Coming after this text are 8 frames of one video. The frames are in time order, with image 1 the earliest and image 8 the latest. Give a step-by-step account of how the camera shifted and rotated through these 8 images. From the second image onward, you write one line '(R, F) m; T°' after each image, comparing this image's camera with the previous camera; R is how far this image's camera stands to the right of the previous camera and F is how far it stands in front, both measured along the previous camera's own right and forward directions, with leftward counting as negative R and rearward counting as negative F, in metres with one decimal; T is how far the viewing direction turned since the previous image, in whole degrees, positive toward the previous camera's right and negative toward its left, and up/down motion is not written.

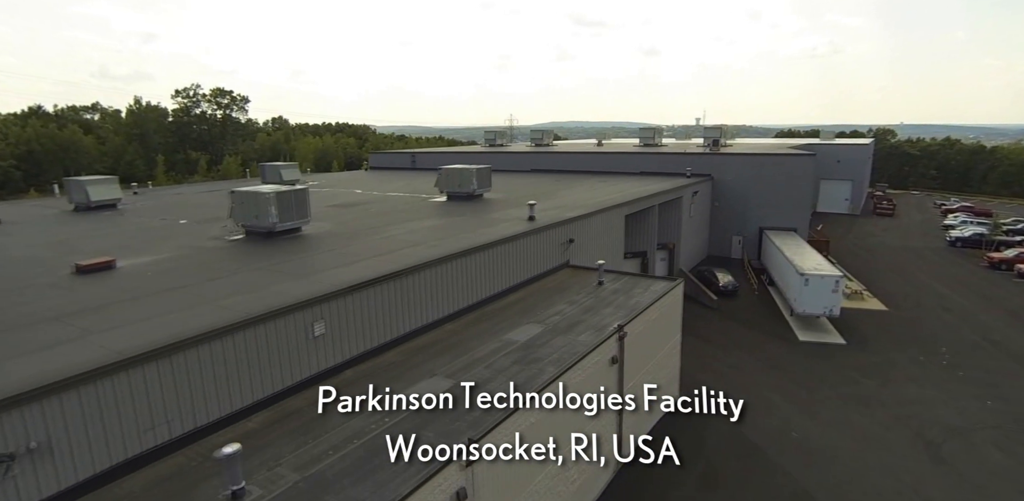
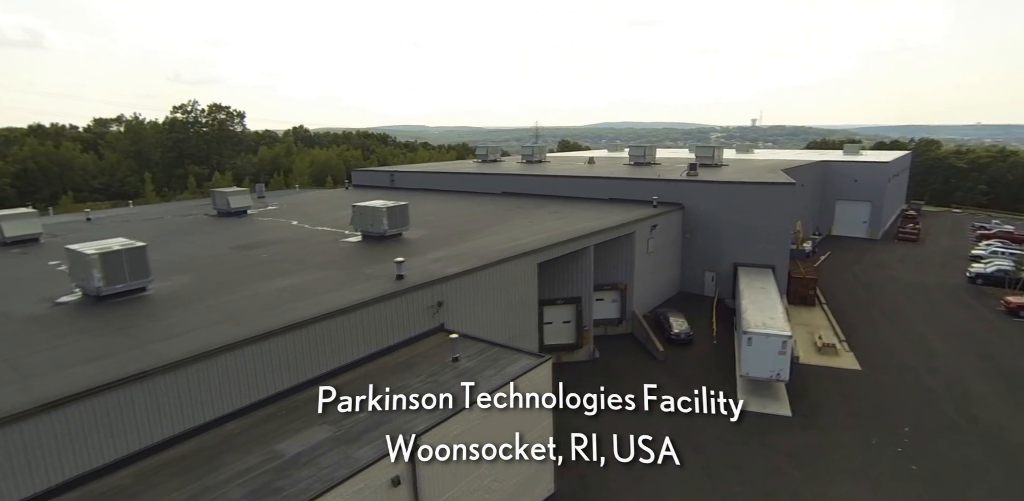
(+4.0, +1.7) m; -5°
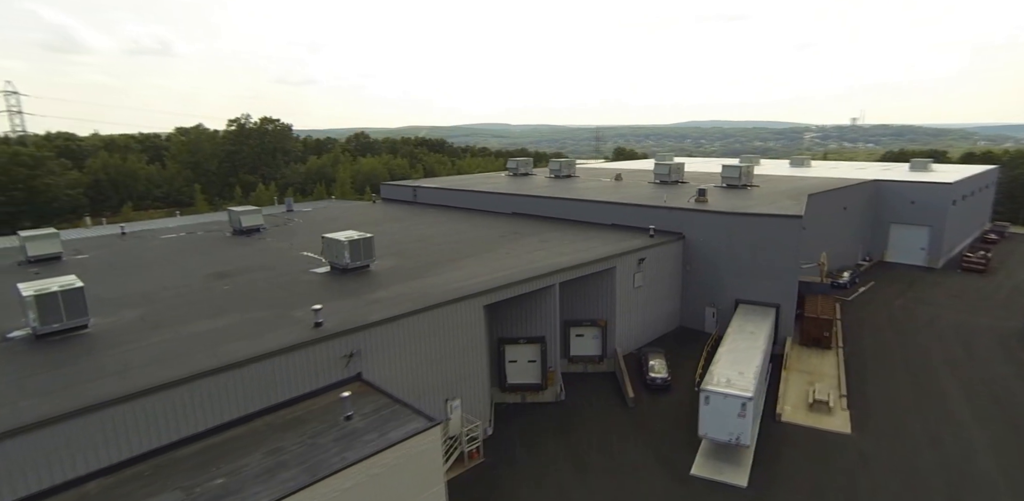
(+3.4, +0.7) m; -8°
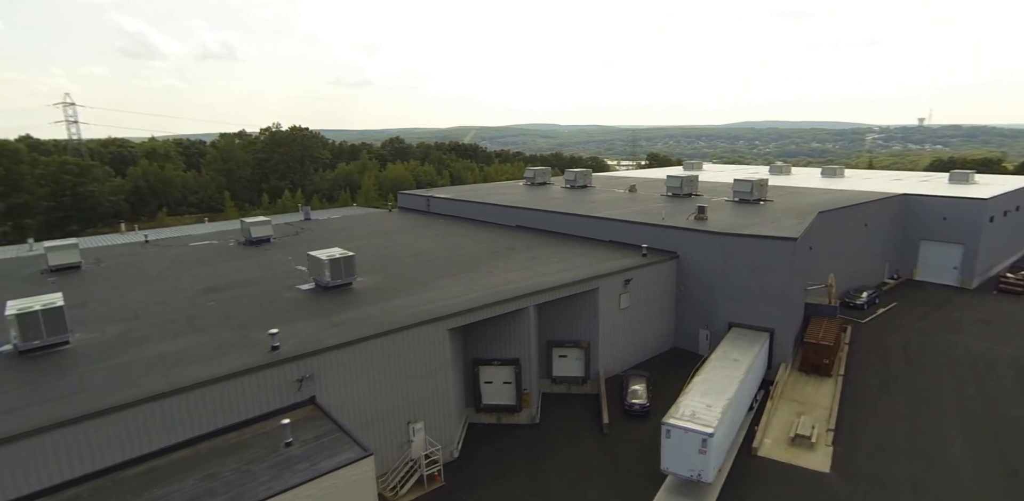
(+2.1, +0.1) m; -5°
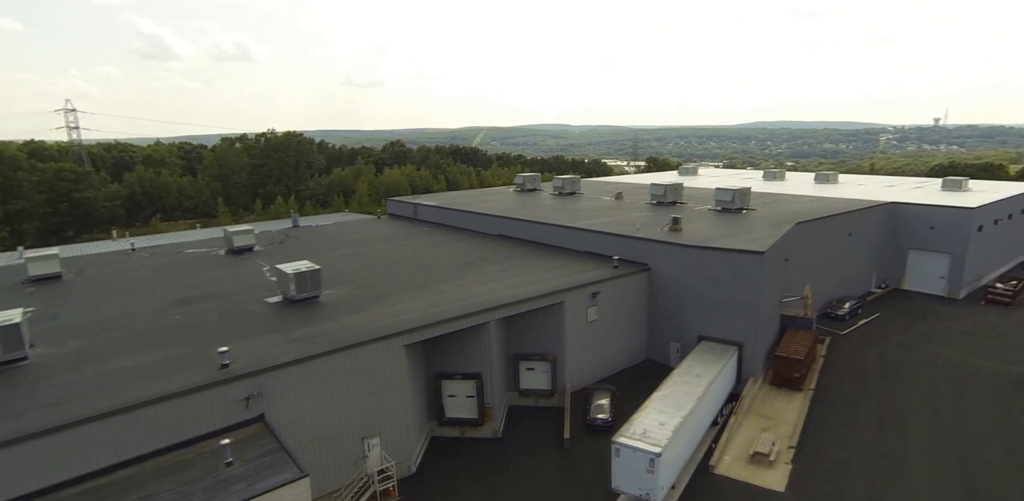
(+1.5, 0.0) m; -1°
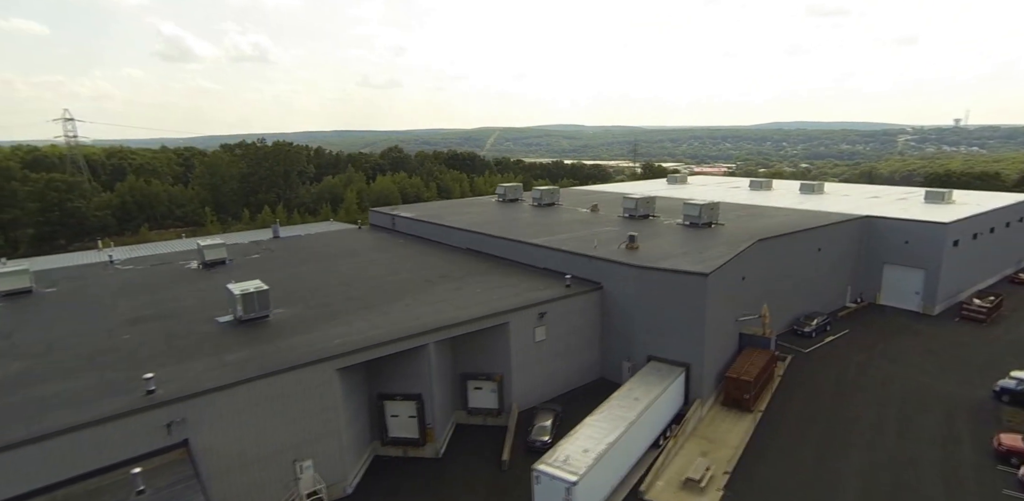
(+2.2, -0.1) m; -1°
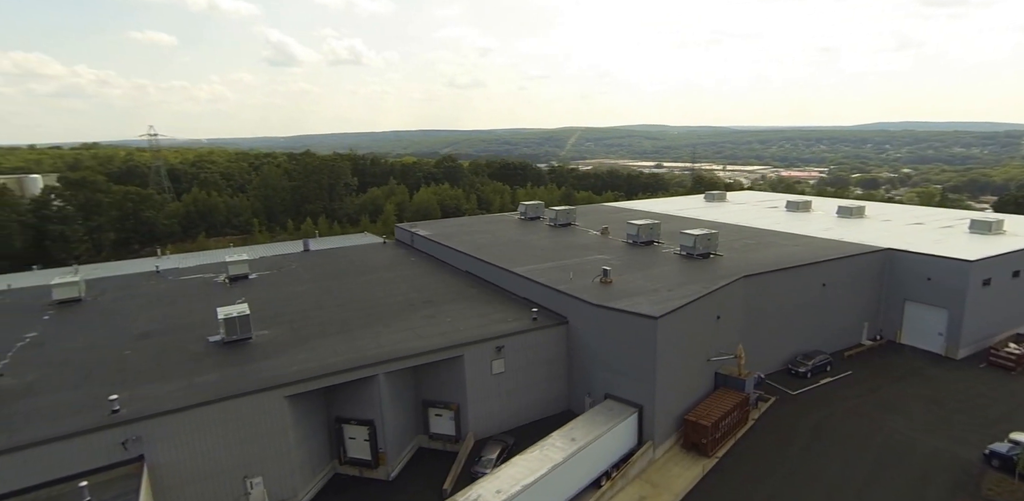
(+4.1, -0.5) m; -8°
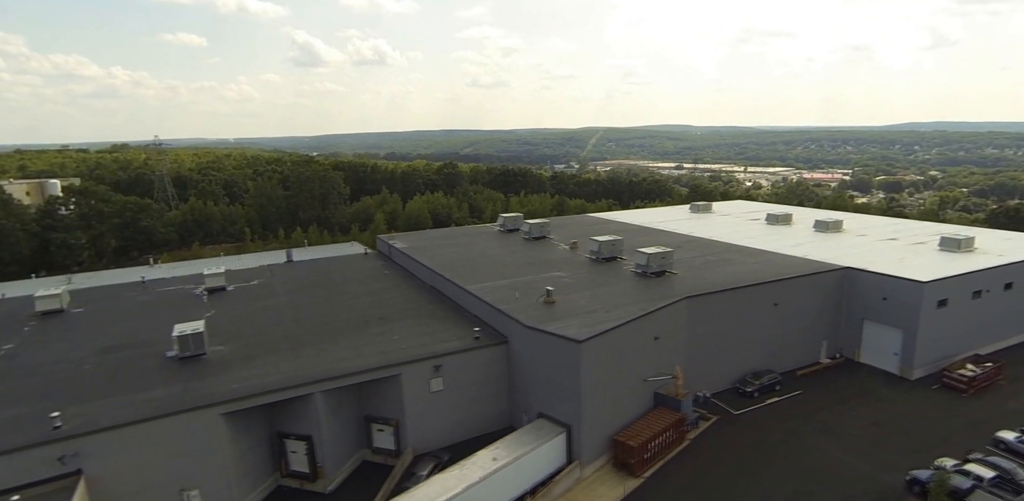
(+3.0, -0.7) m; -2°
